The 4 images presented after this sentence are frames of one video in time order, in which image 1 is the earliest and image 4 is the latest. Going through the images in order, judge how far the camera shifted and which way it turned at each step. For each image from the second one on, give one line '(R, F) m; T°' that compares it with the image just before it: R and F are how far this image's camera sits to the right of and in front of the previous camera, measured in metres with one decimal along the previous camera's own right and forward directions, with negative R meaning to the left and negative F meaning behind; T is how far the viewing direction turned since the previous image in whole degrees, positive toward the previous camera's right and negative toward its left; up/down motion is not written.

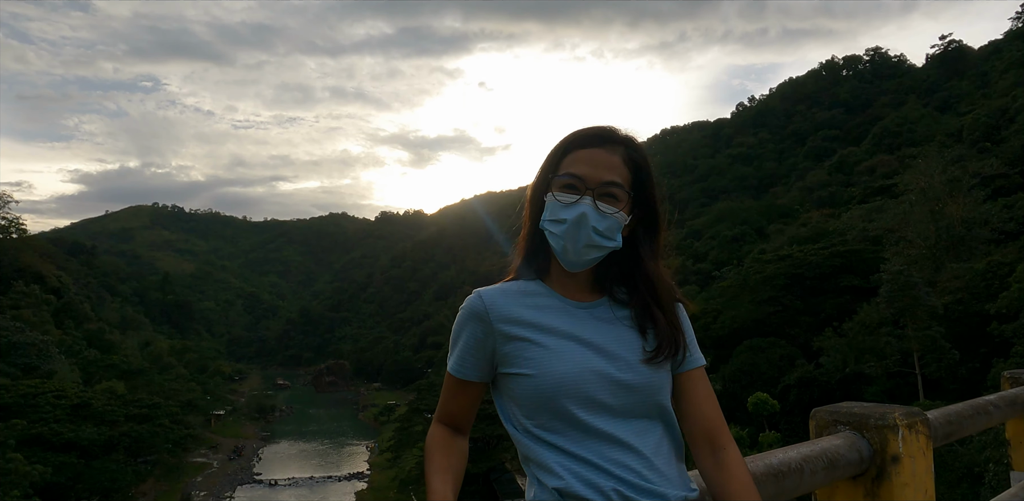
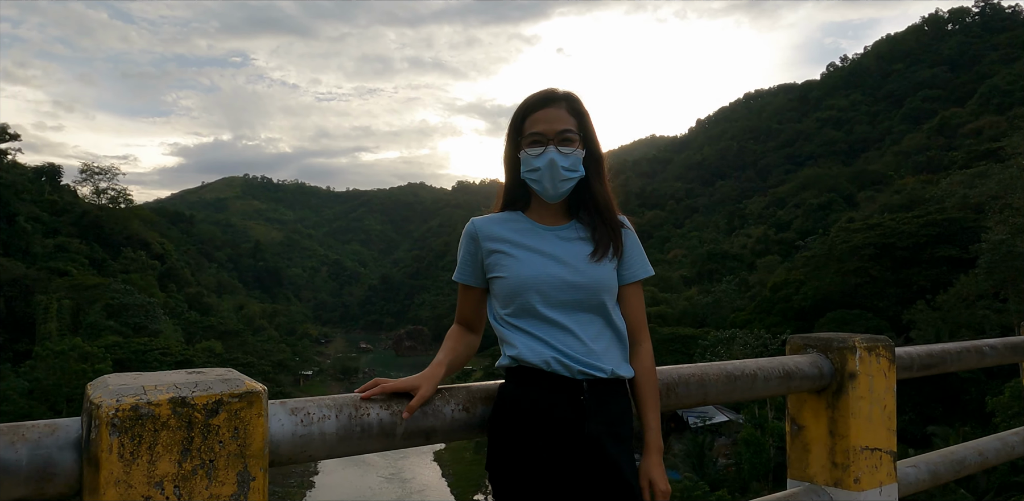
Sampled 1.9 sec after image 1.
(+0.3, -0.4) m; -6°
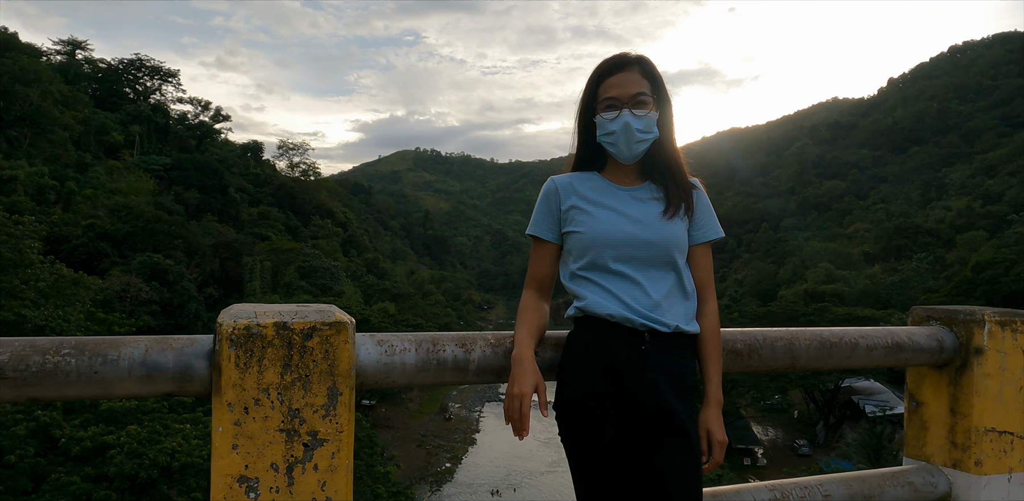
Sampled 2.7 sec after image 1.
(+0.2, -0.1) m; -14°
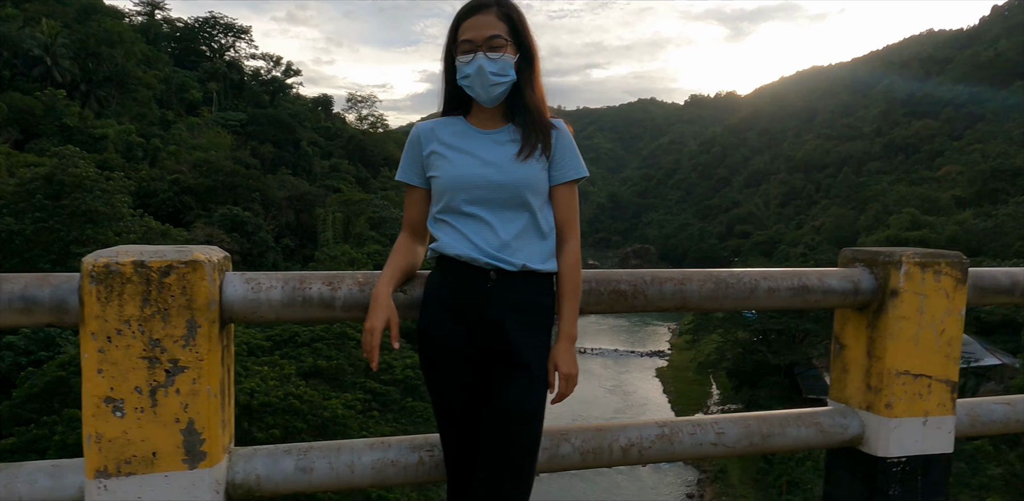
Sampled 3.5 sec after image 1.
(+0.5, 0.0) m; -6°
